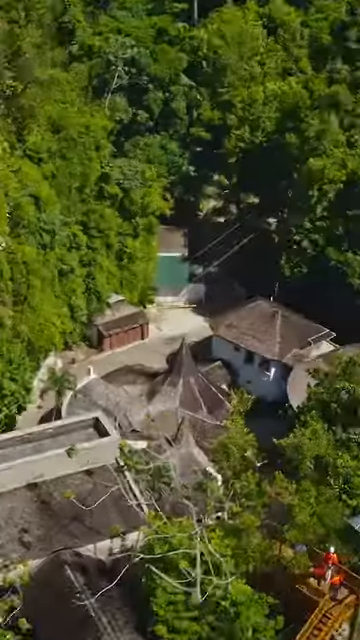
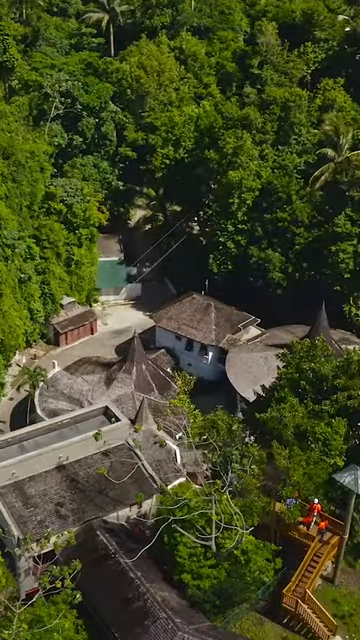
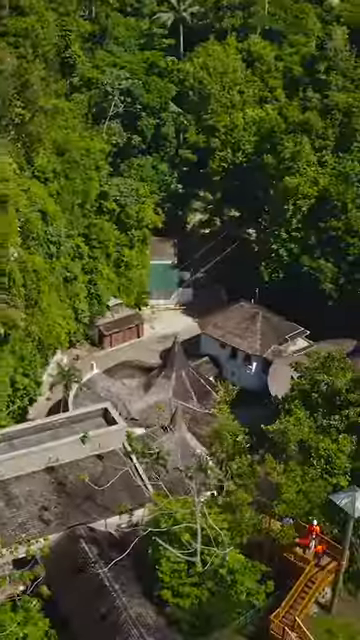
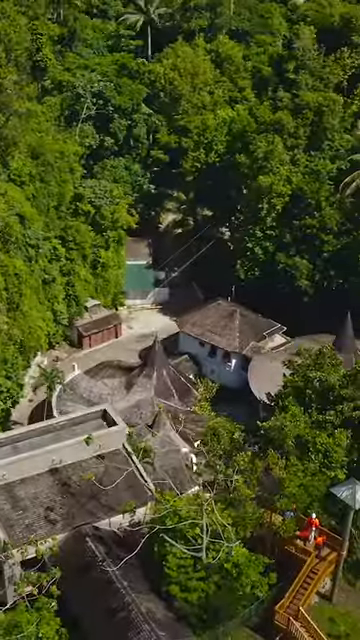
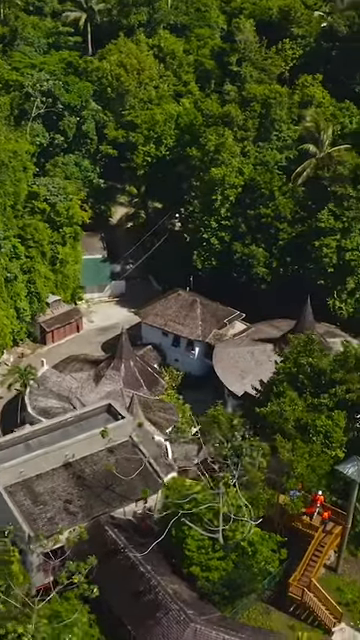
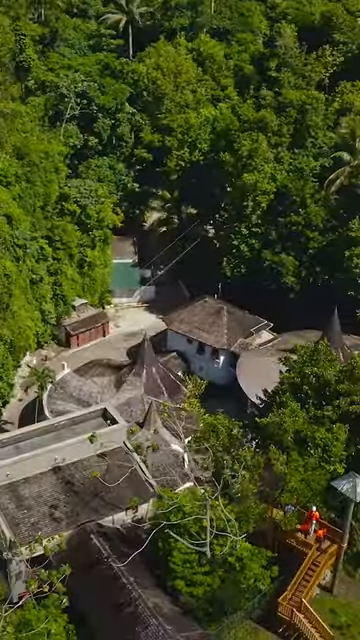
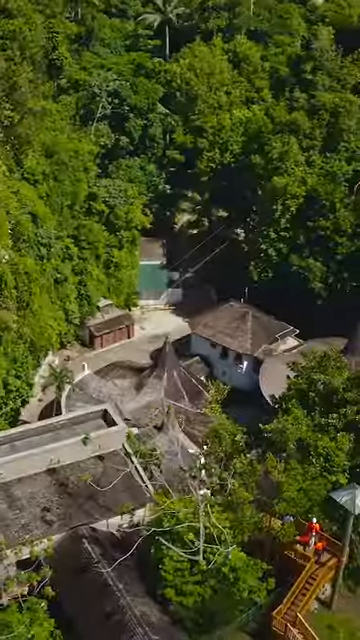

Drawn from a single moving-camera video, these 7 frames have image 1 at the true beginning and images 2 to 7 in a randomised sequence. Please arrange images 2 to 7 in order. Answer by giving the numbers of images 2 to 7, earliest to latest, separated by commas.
3, 7, 4, 6, 2, 5
